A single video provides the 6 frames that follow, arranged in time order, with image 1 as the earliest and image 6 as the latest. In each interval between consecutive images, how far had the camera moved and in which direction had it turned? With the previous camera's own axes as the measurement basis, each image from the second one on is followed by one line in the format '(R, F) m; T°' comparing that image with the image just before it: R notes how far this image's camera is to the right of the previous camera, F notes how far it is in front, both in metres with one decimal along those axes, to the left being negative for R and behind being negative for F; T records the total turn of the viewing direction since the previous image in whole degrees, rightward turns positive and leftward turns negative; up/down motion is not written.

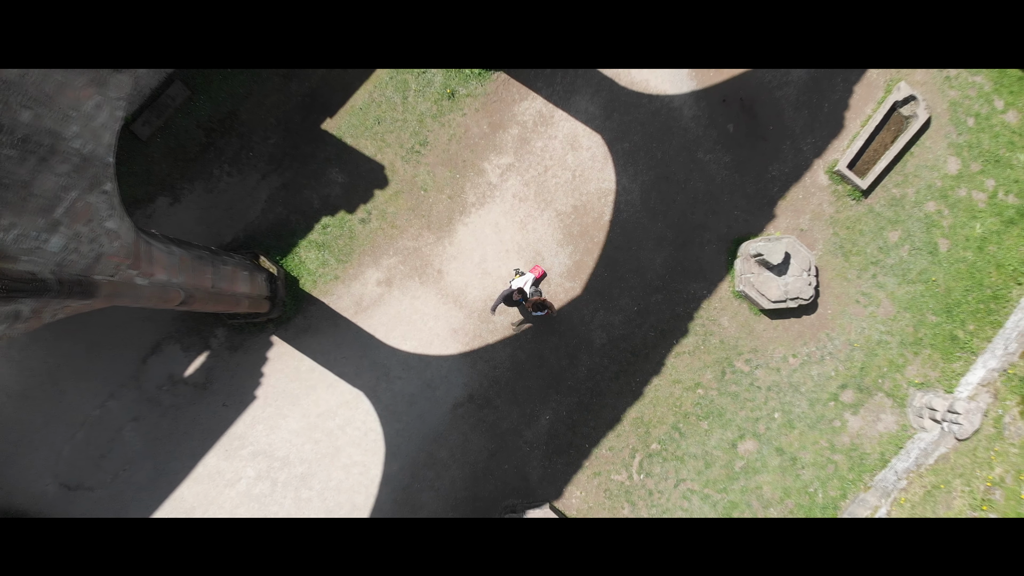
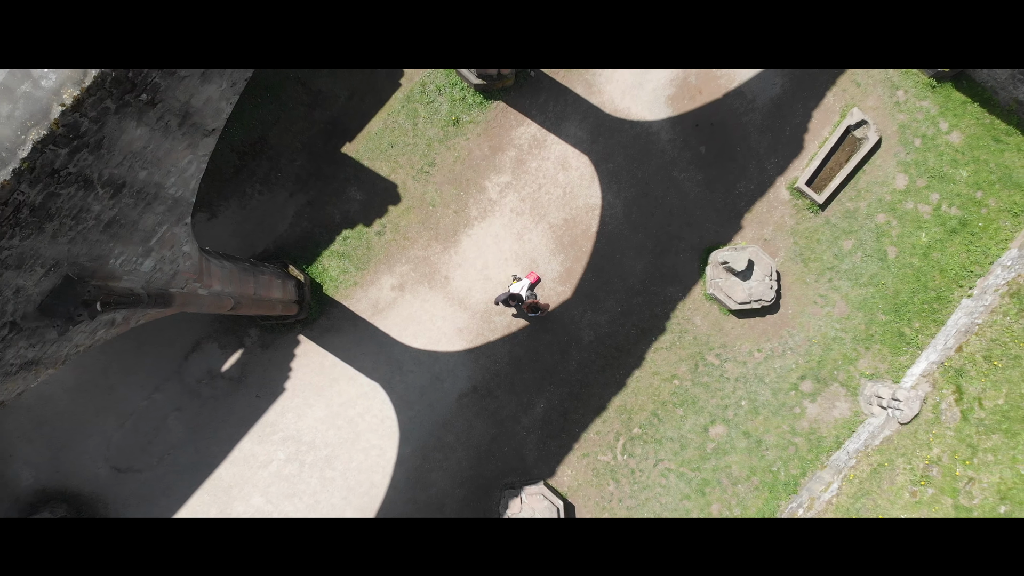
(+0.1, -1.3) m; 0°
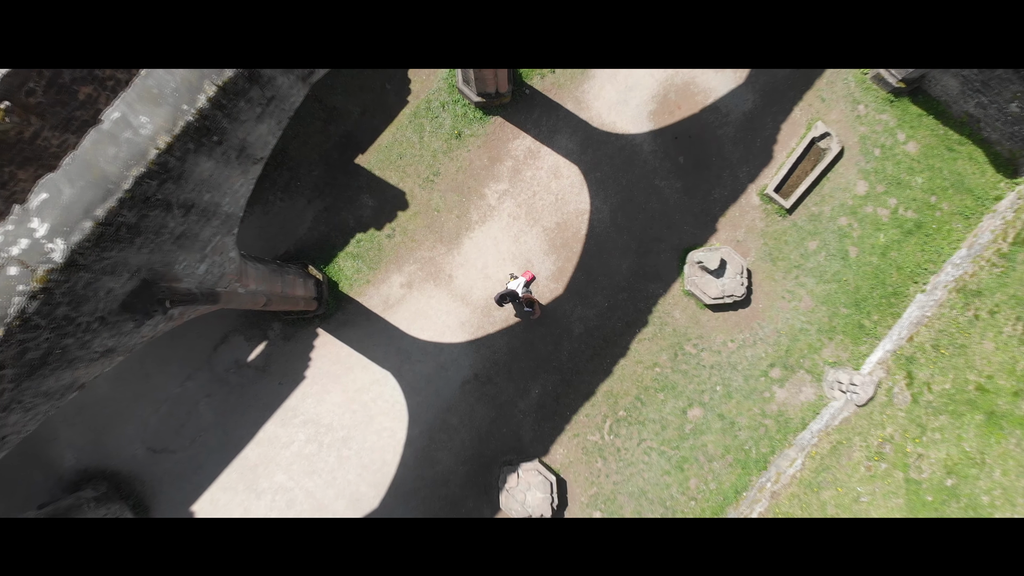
(+0.1, -1.2) m; 0°
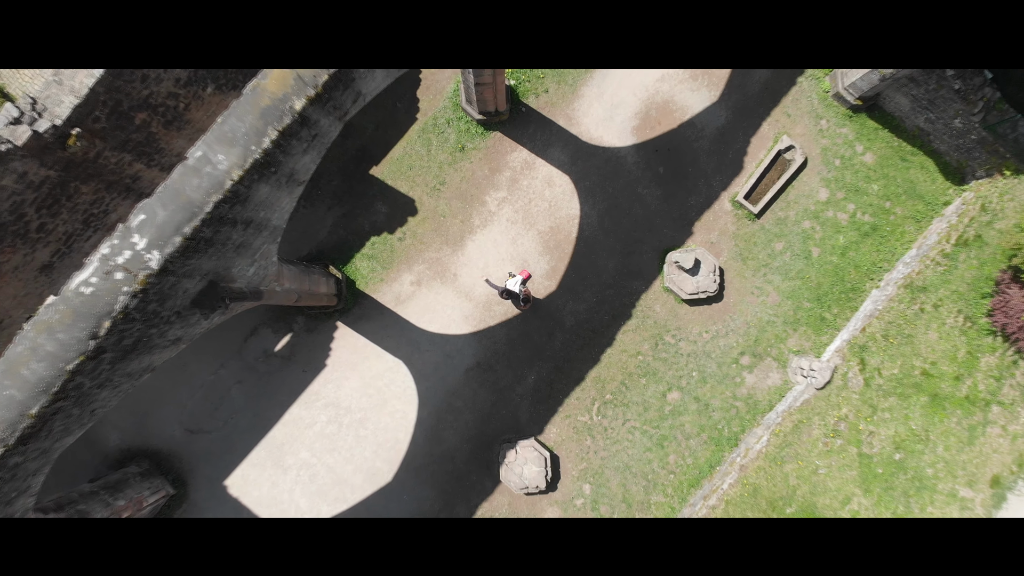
(0.0, -1.5) m; 0°
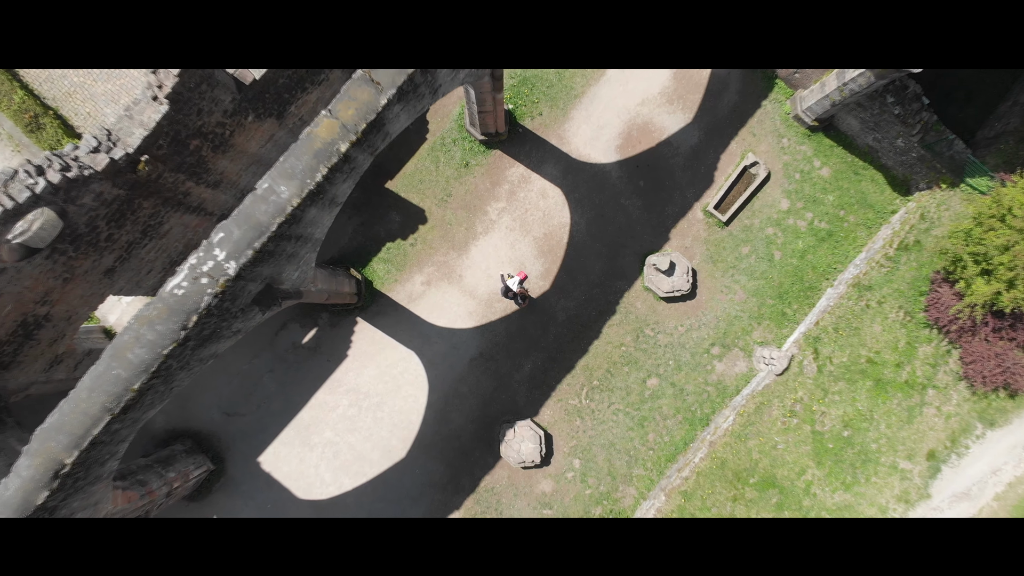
(0.0, -1.9) m; 0°
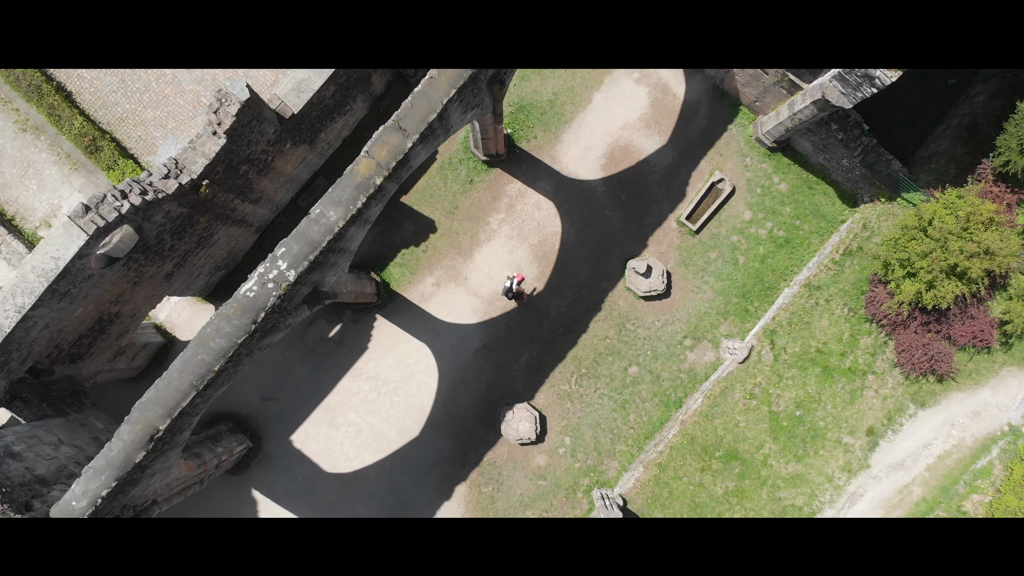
(0.0, -2.4) m; 0°
